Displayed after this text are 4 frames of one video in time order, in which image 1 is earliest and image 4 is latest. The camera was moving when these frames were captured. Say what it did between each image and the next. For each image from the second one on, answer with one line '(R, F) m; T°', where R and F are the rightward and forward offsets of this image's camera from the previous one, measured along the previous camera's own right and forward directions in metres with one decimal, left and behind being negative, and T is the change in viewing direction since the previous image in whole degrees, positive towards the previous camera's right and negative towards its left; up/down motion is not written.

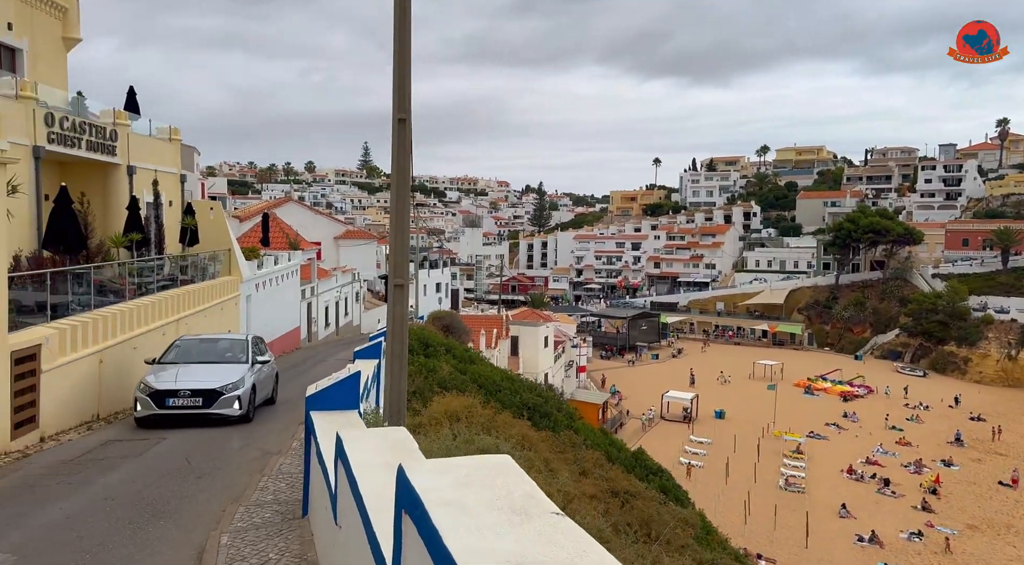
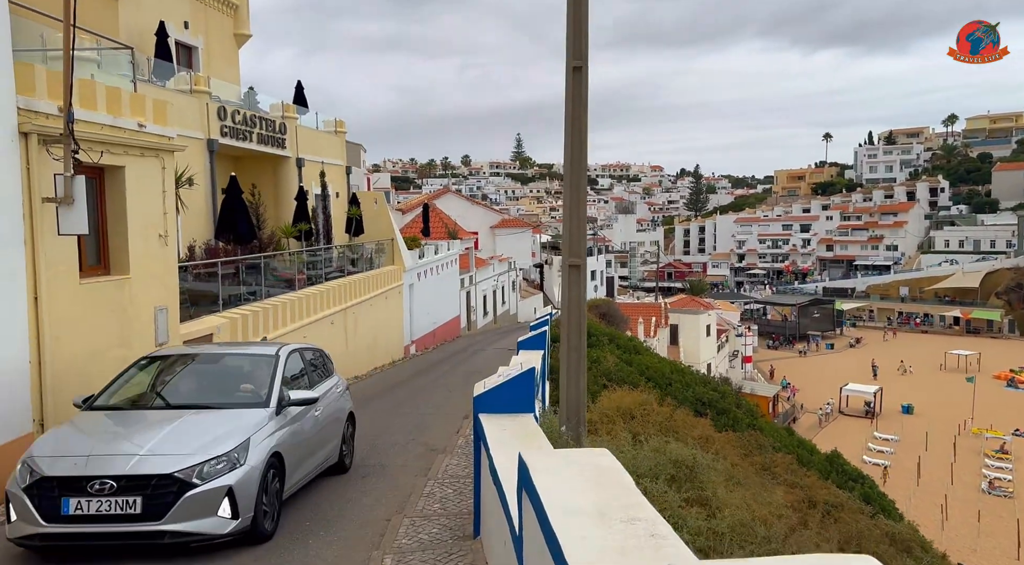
(-0.4, +1.2) m; -11°
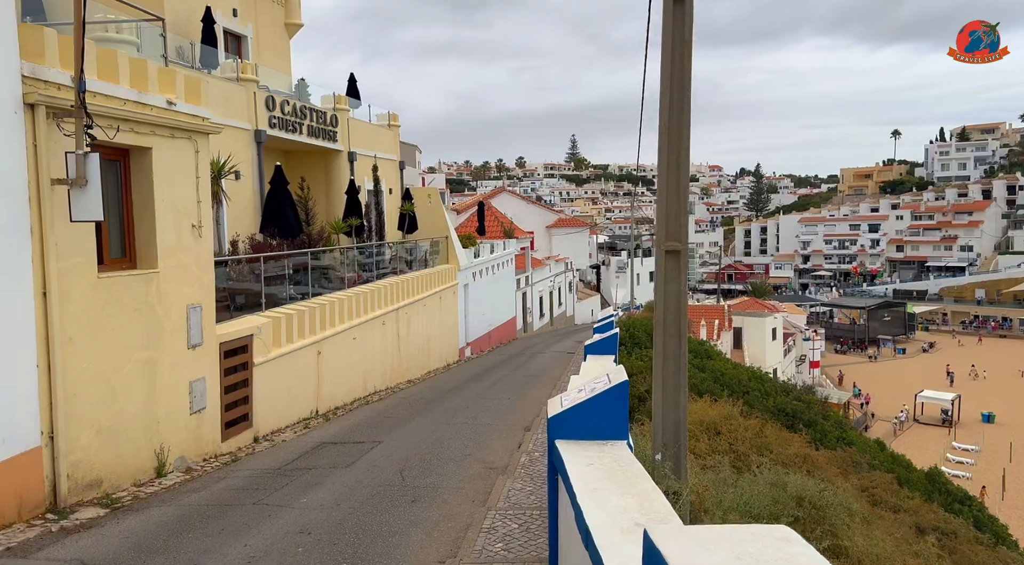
(-0.2, +1.4) m; -4°
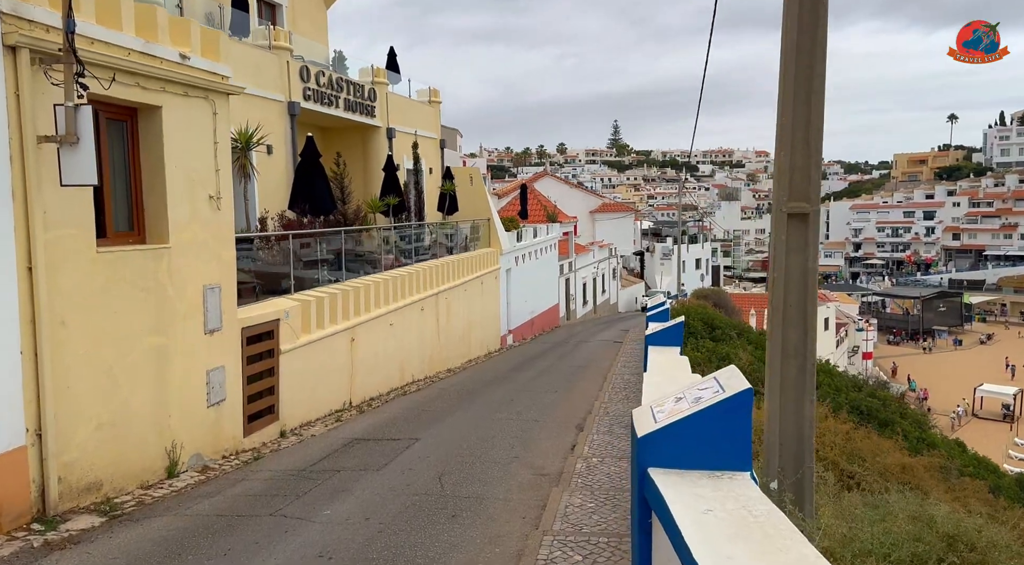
(-0.2, +1.3) m; -3°
